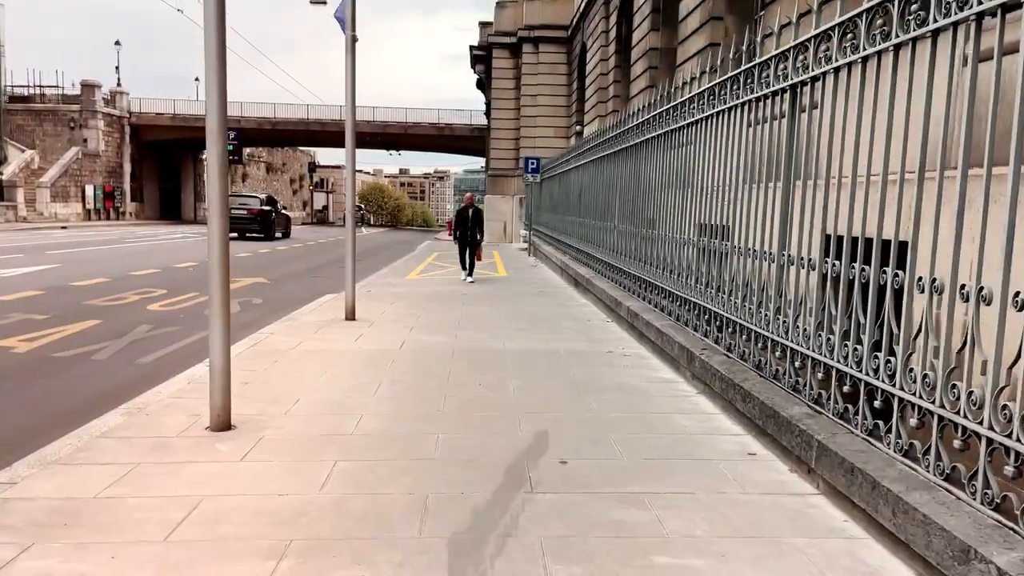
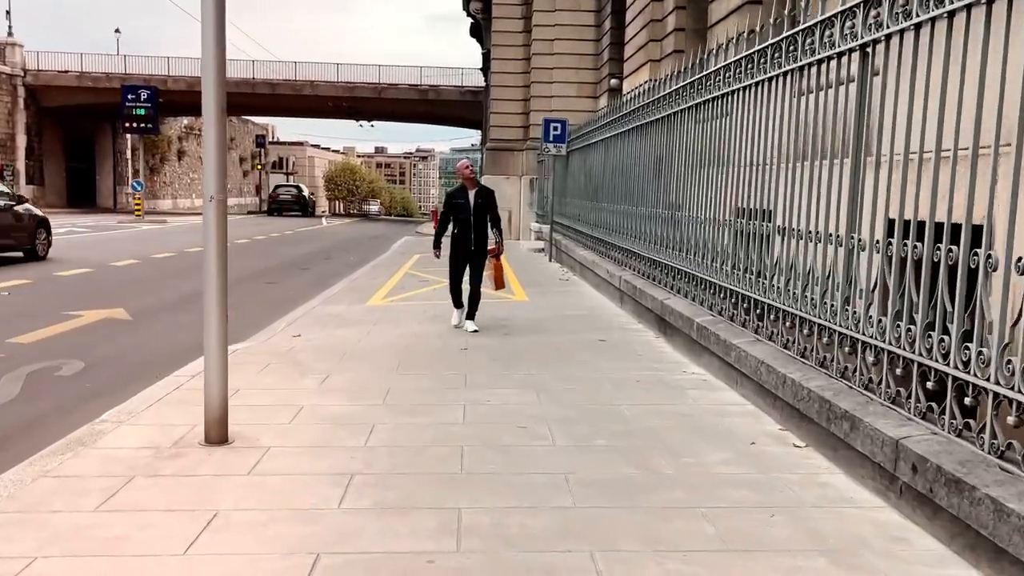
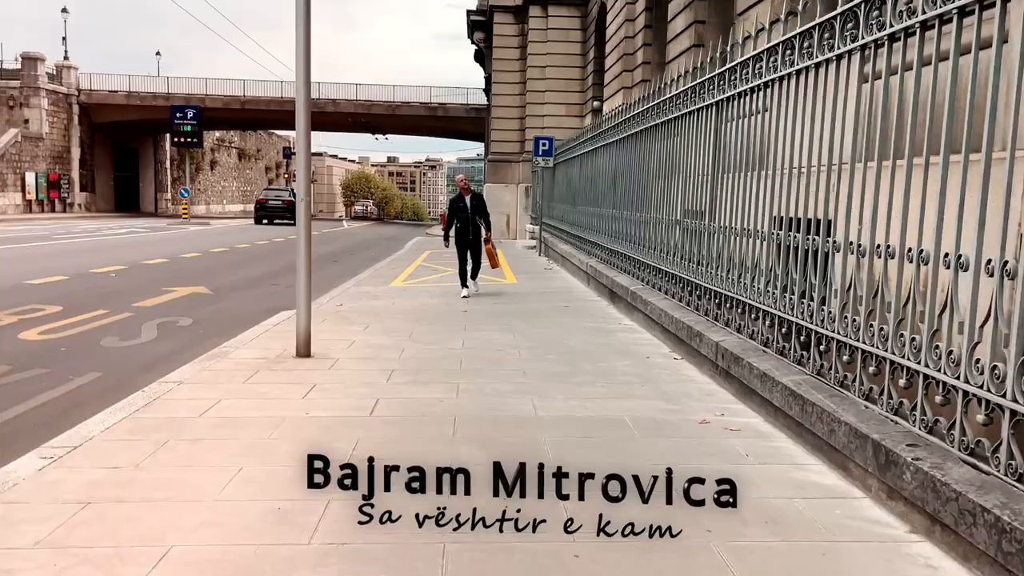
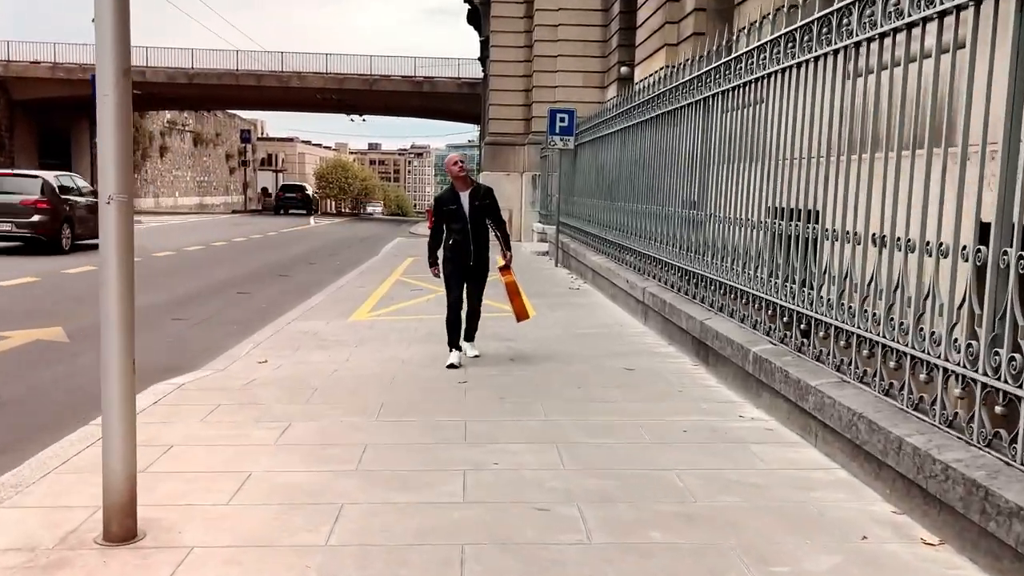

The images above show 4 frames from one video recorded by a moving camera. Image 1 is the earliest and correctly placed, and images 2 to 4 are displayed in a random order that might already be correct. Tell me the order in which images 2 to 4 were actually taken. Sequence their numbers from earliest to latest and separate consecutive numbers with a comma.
3, 2, 4
